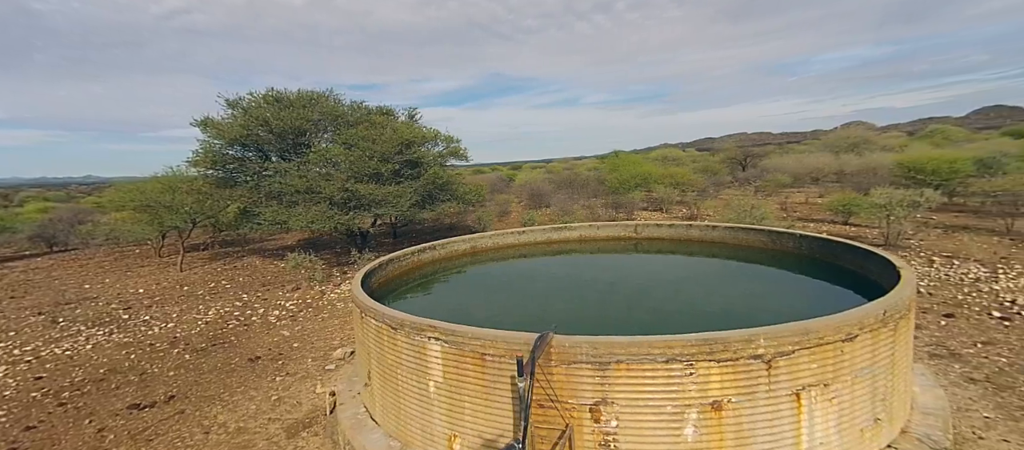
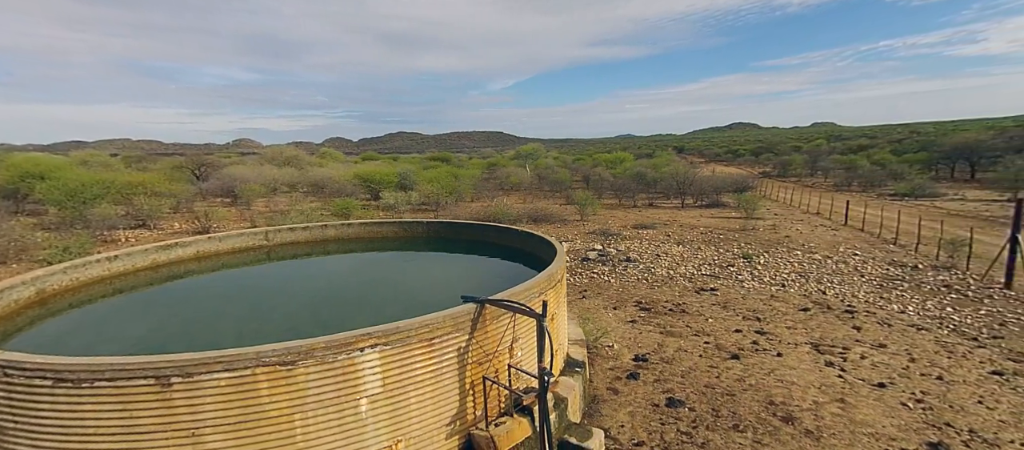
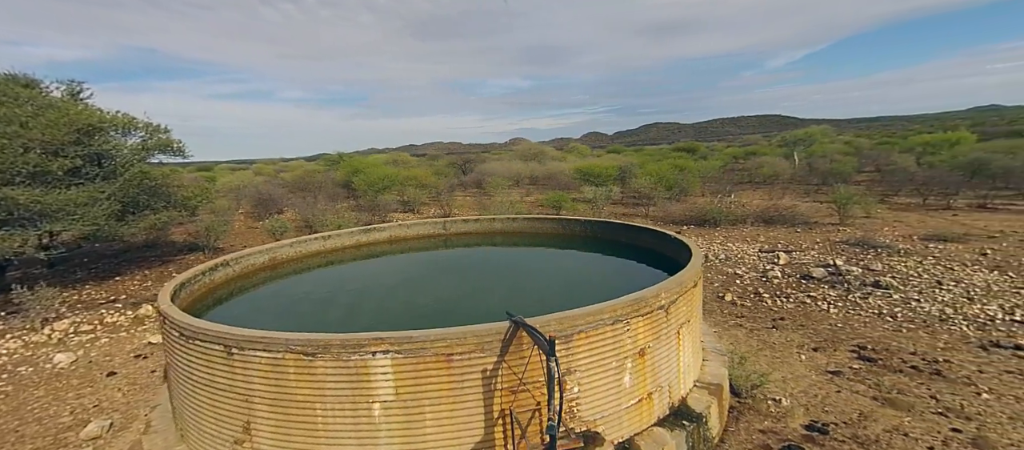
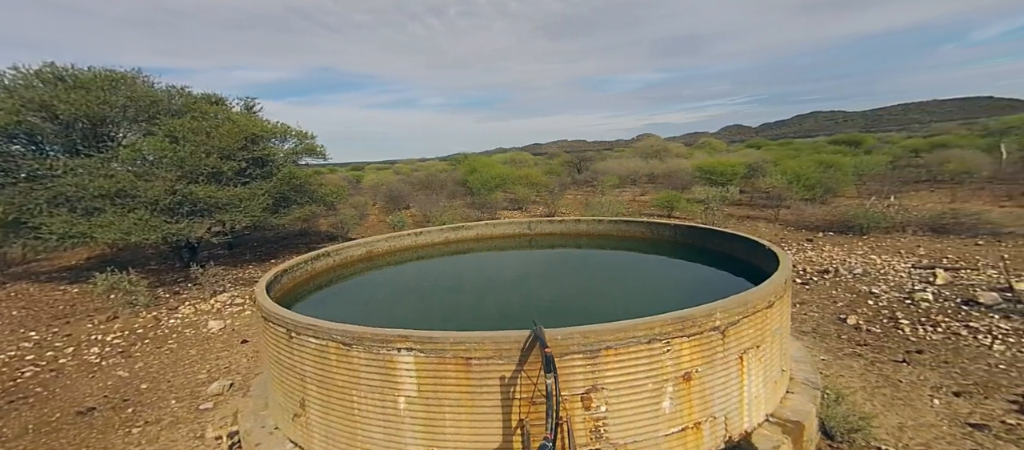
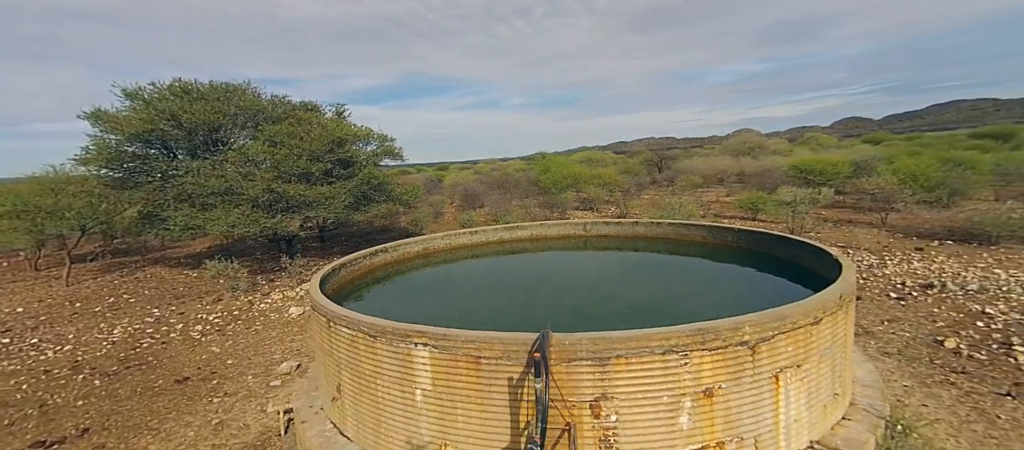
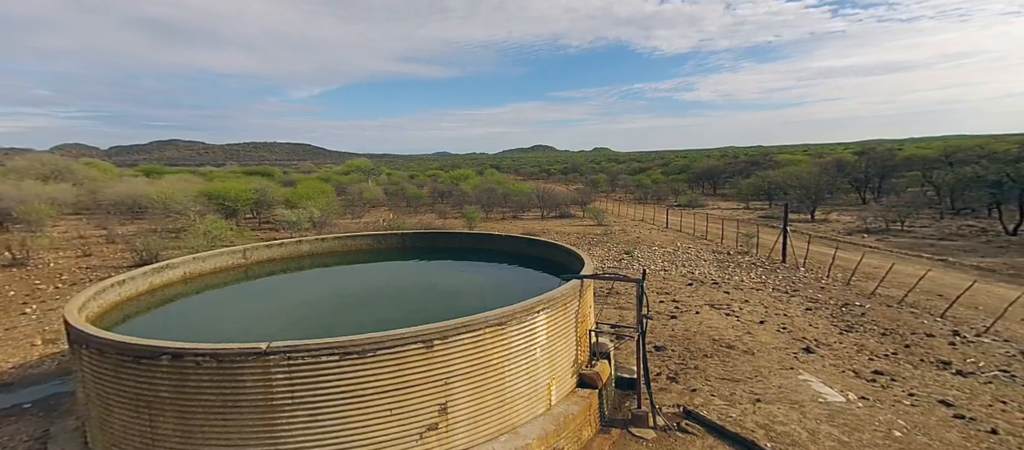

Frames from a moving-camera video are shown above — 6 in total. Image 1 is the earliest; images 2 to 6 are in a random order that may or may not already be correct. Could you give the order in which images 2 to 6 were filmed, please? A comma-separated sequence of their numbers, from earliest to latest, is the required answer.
5, 4, 3, 2, 6
